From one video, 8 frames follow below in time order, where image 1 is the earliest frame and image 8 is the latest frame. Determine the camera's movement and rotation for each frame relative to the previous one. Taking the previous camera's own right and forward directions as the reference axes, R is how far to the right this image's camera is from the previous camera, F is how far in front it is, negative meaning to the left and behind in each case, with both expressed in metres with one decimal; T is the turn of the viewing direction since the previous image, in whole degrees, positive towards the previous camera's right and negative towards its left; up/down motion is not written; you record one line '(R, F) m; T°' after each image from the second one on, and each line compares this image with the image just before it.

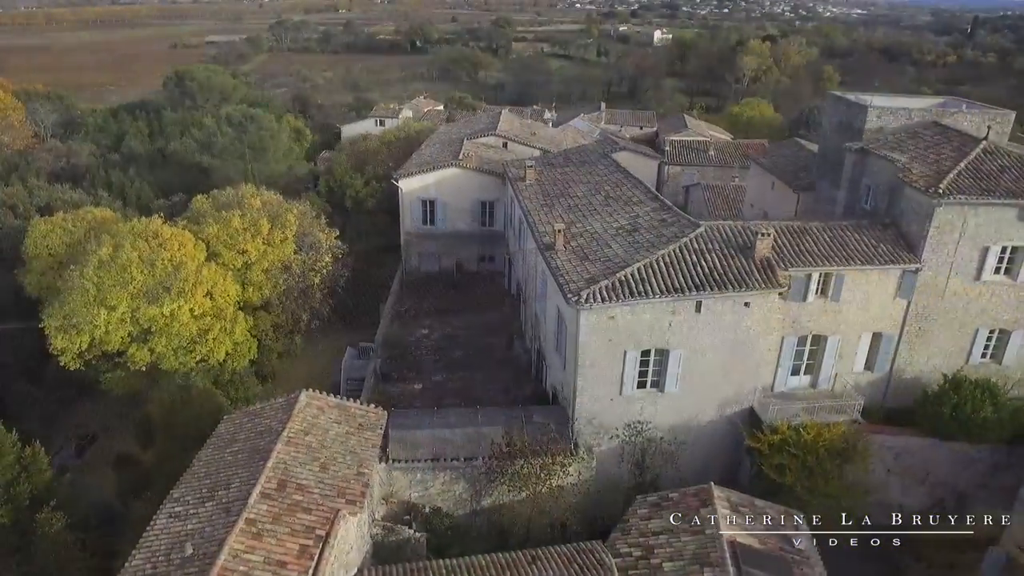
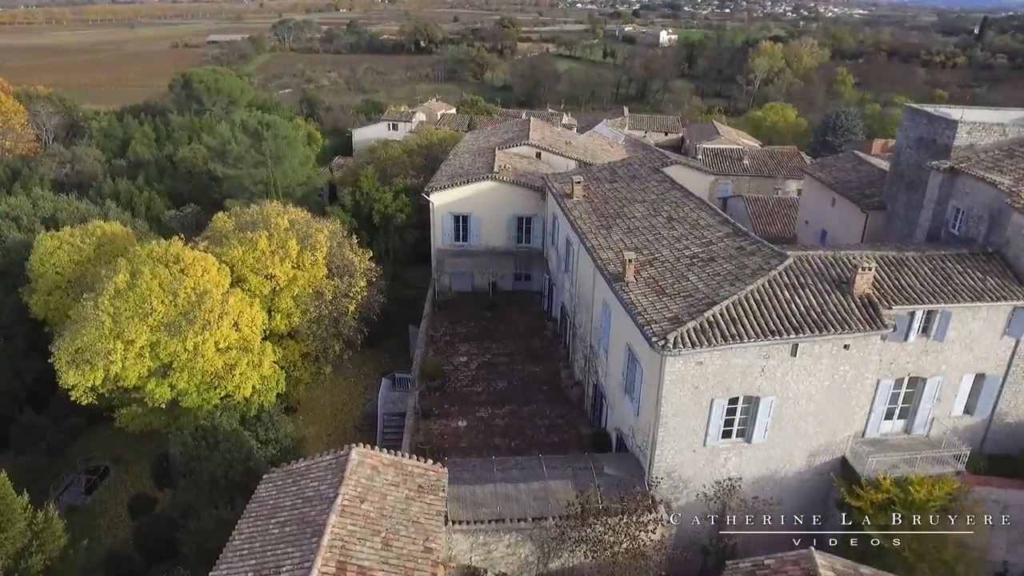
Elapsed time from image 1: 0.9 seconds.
(-1.6, +2.1) m; 0°
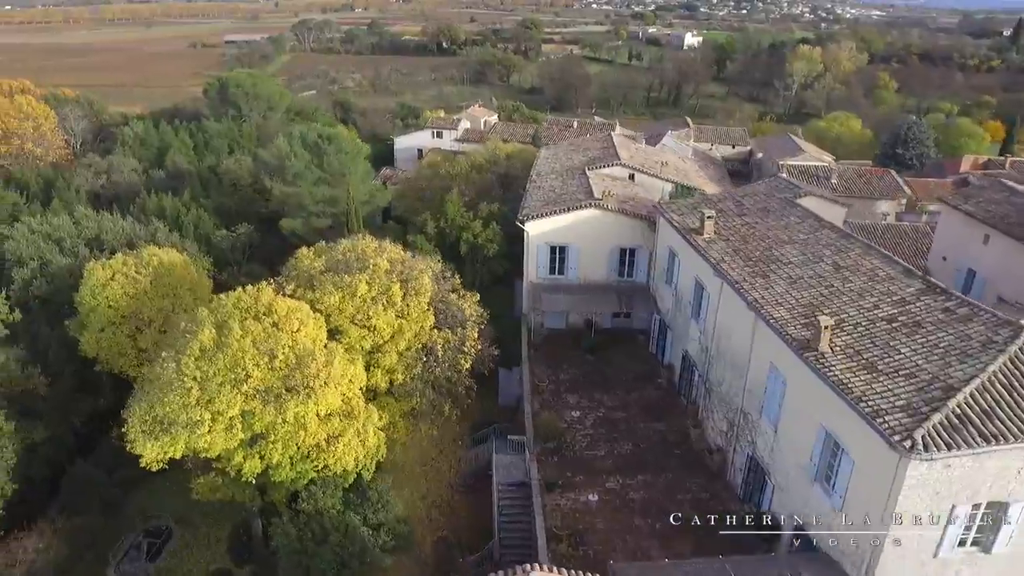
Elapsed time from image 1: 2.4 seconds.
(-3.3, +3.2) m; -1°
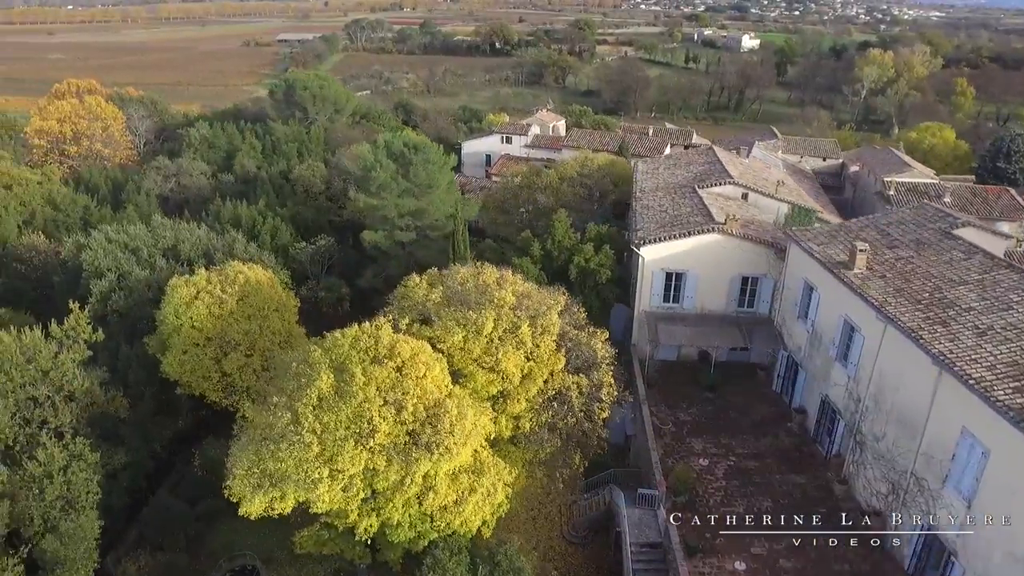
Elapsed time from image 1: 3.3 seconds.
(-2.4, +2.1) m; -3°
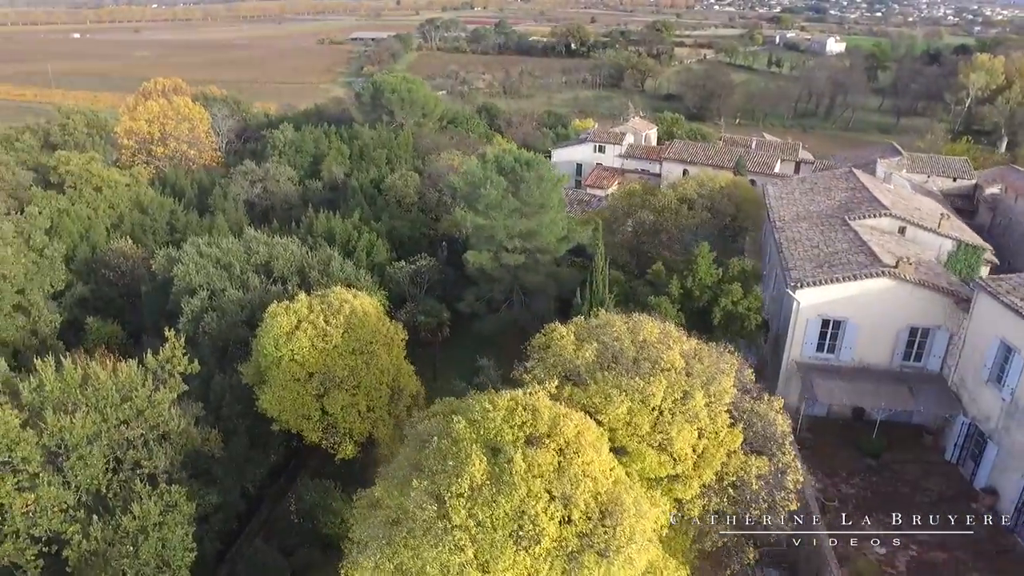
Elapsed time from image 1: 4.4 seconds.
(-2.2, +2.7) m; -4°
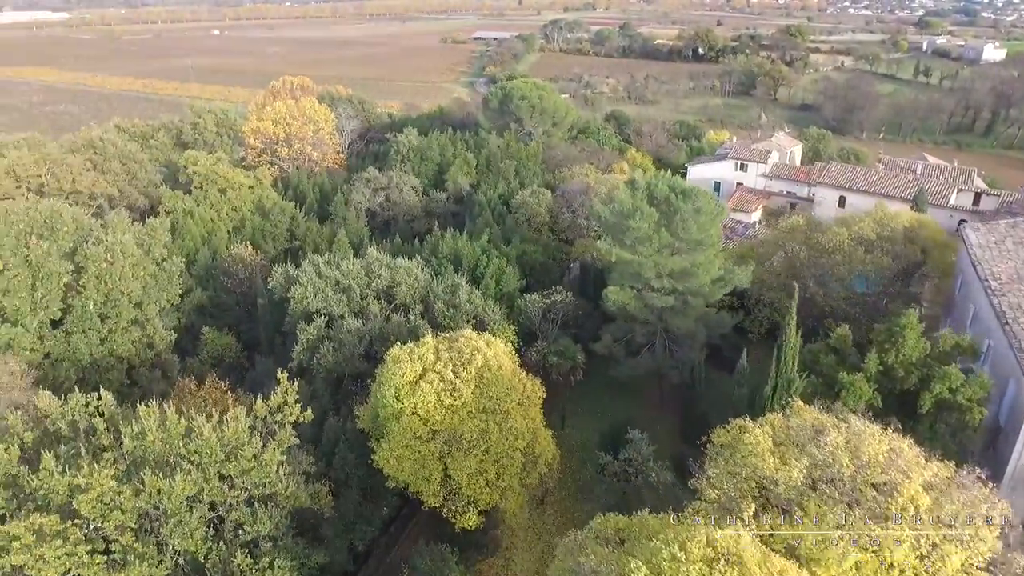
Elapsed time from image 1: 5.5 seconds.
(-1.5, +3.4) m; -7°
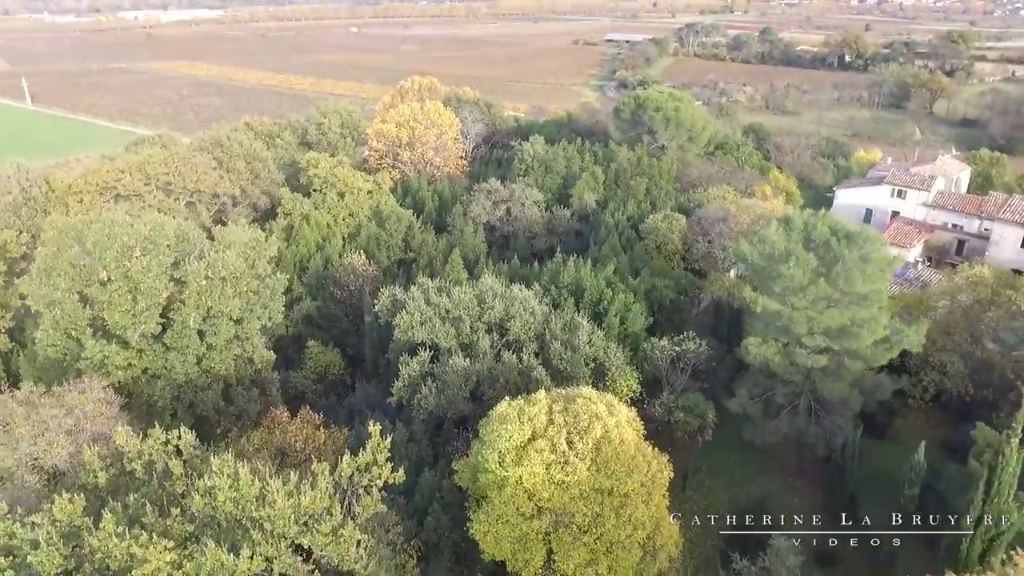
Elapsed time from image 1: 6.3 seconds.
(-0.4, +3.1) m; -8°
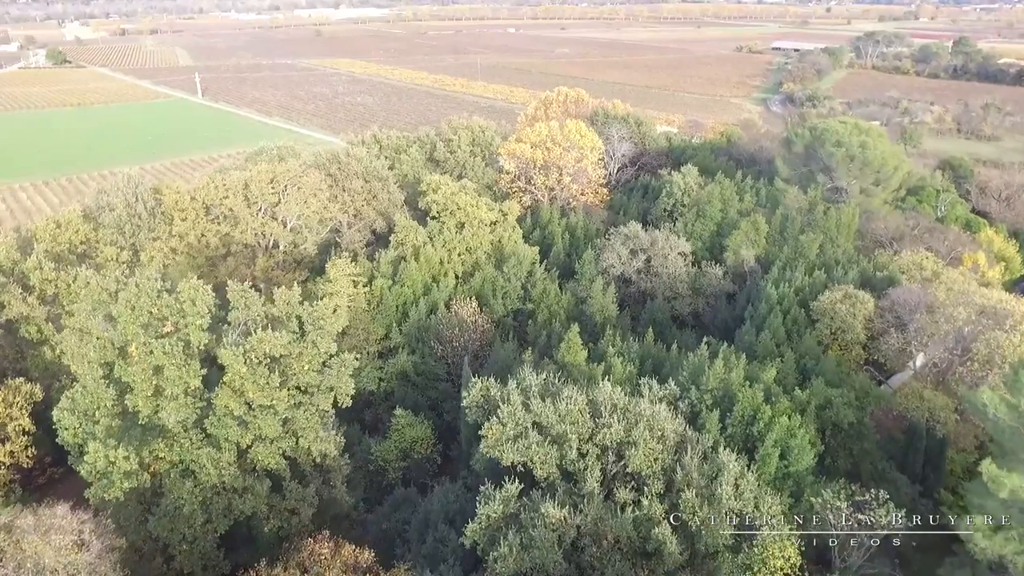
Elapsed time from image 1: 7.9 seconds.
(+0.3, +6.7) m; -10°
